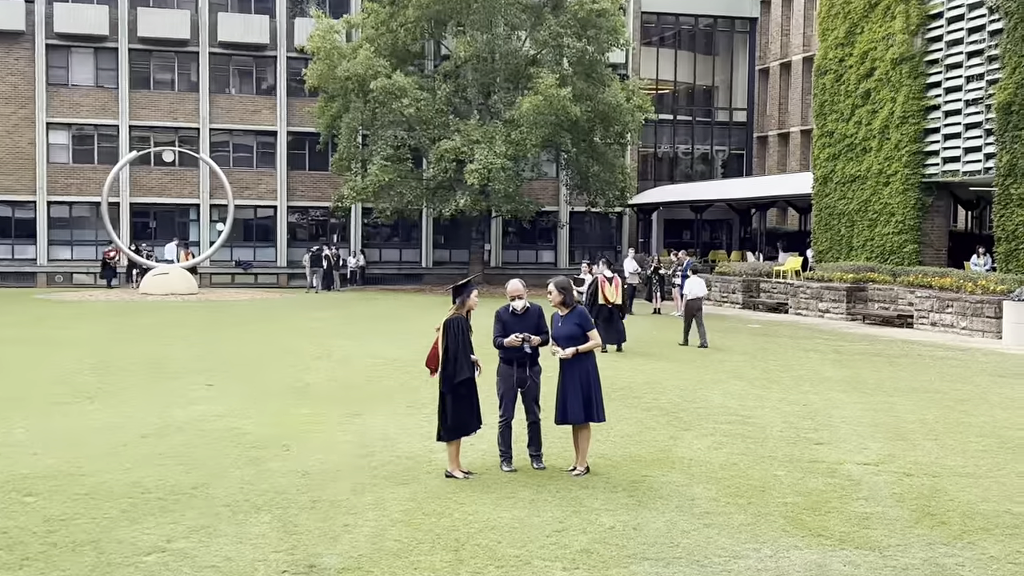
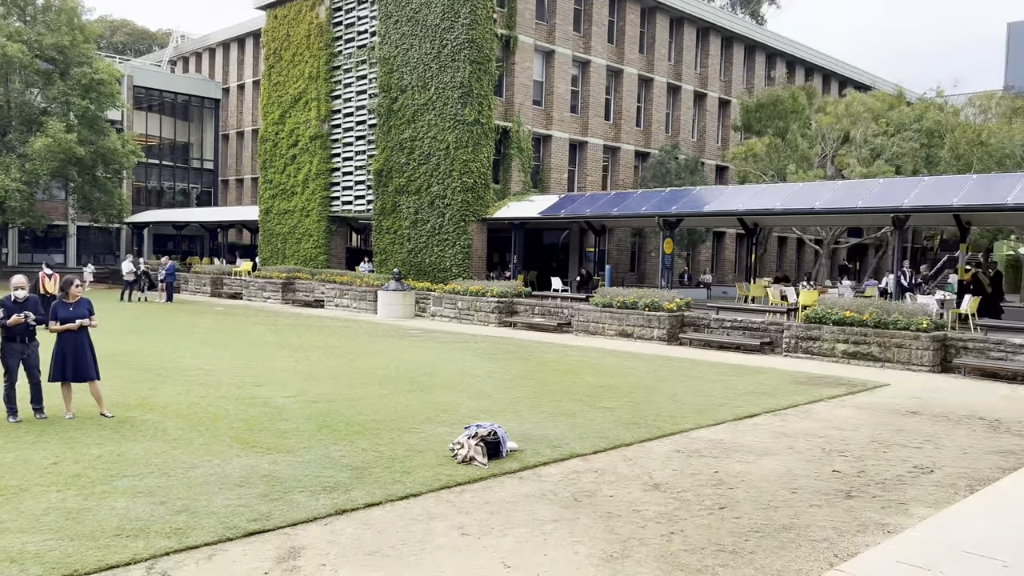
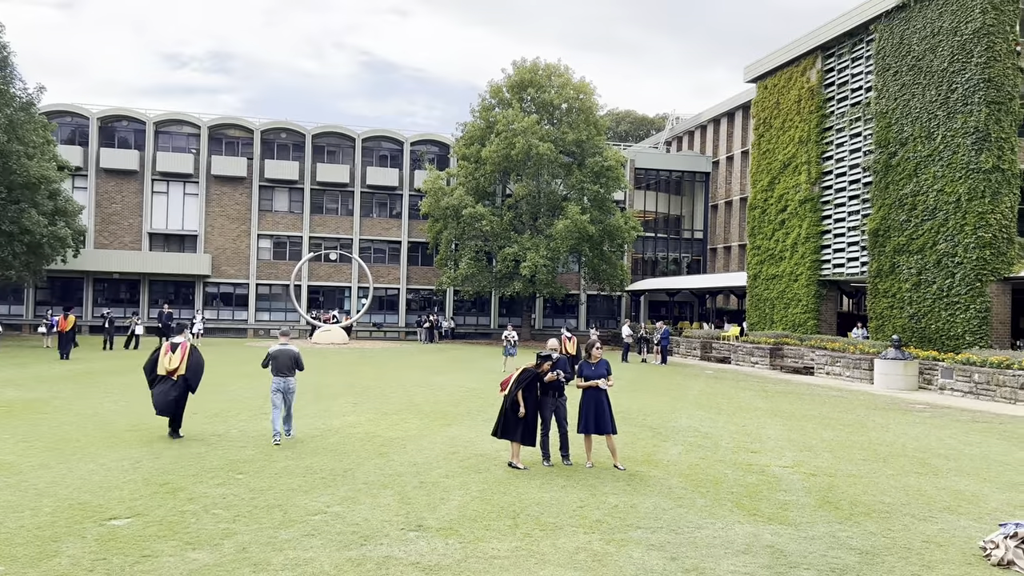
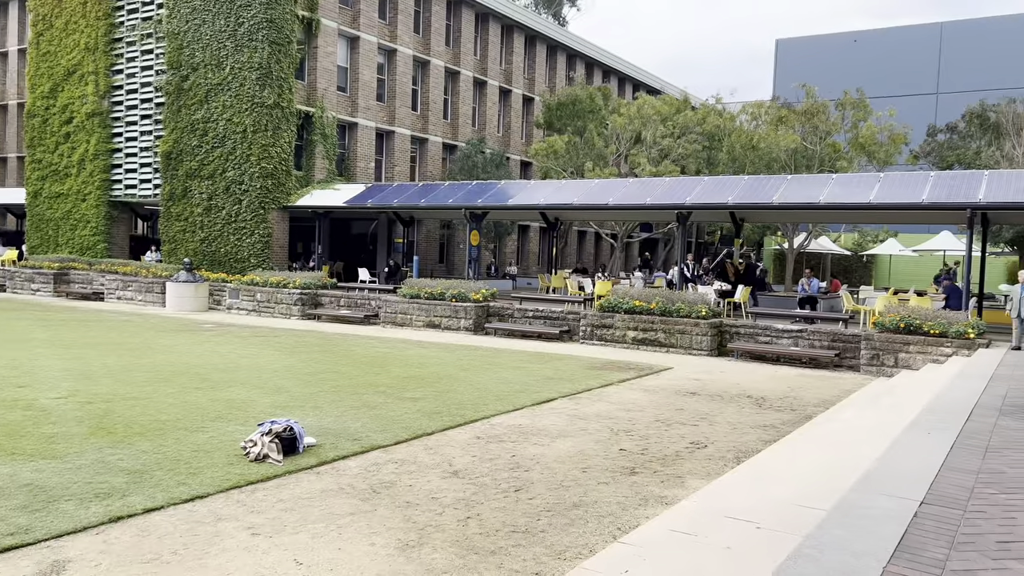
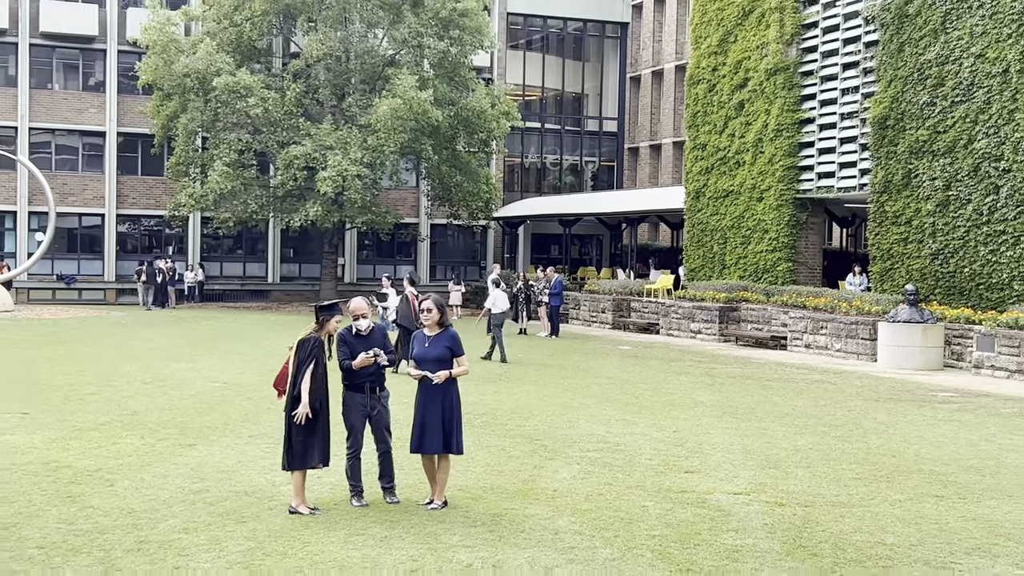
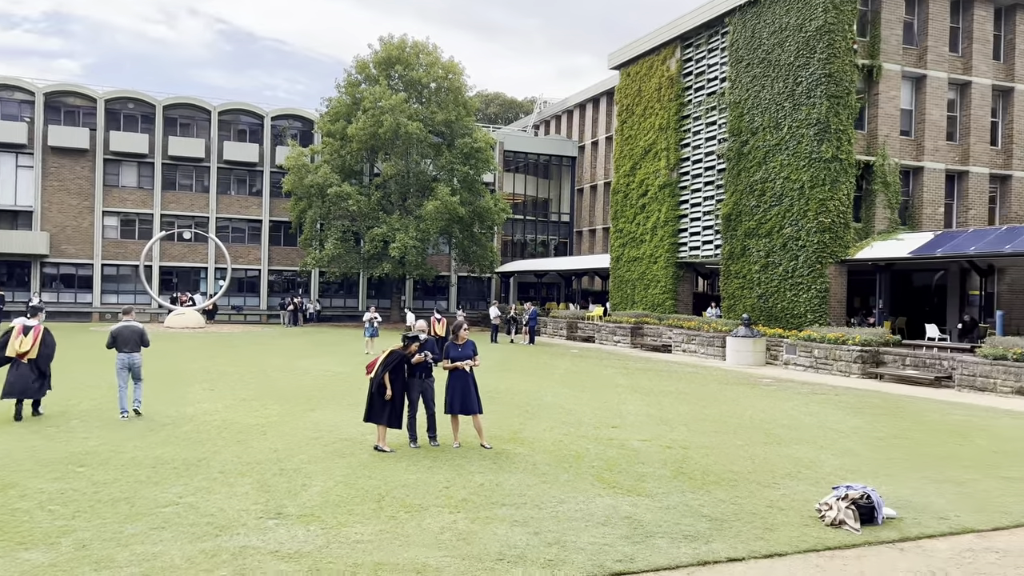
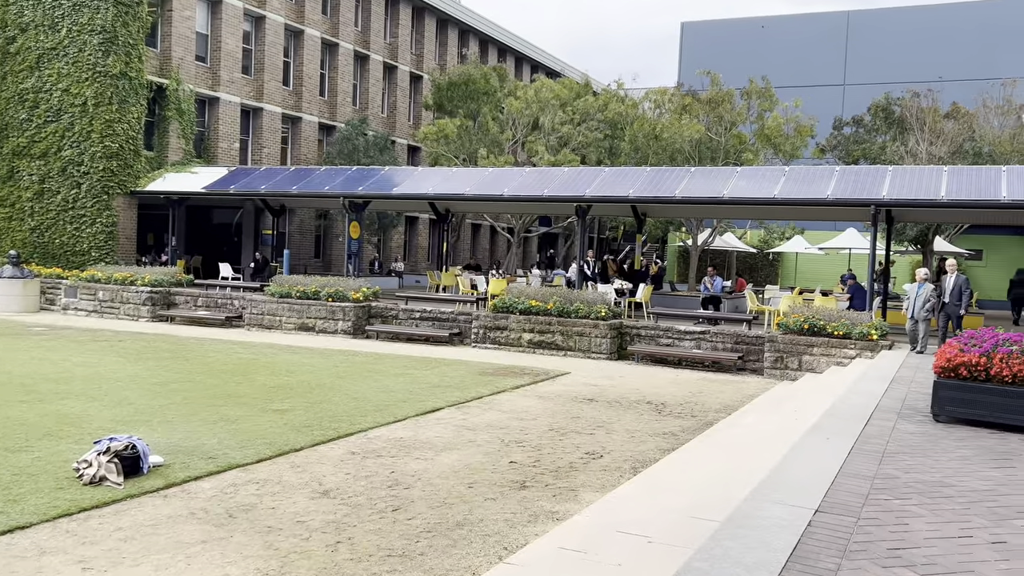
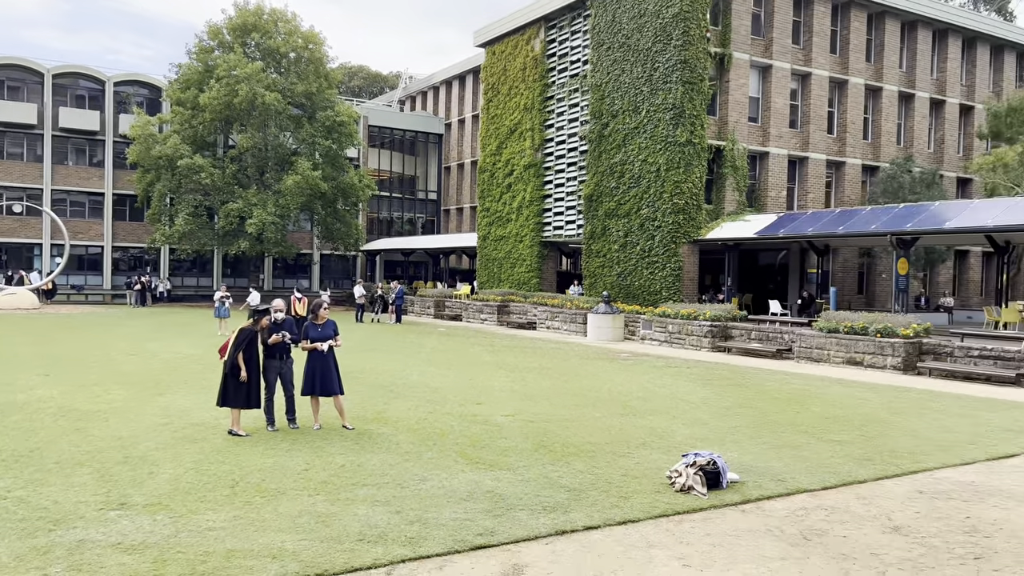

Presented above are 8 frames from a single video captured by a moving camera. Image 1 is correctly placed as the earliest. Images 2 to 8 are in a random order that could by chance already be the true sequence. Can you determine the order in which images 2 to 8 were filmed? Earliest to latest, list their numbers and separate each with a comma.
5, 3, 6, 8, 2, 4, 7
